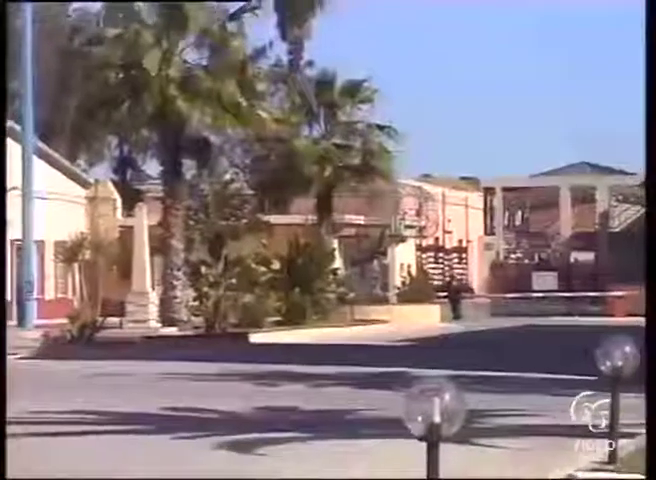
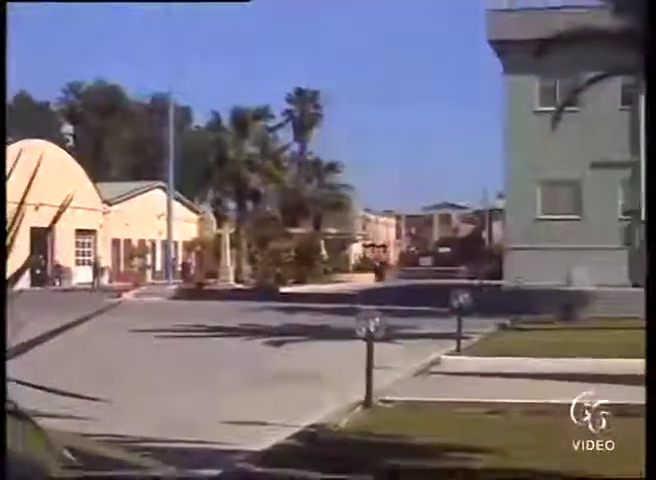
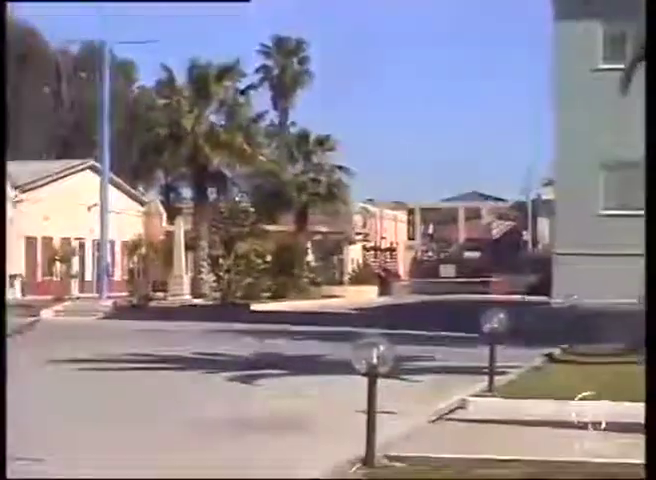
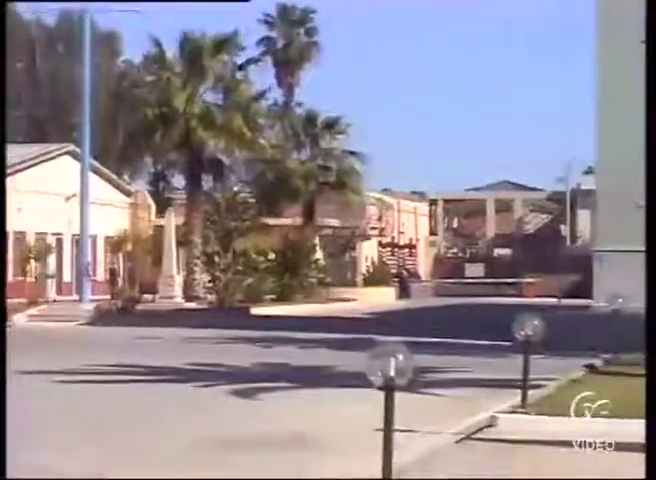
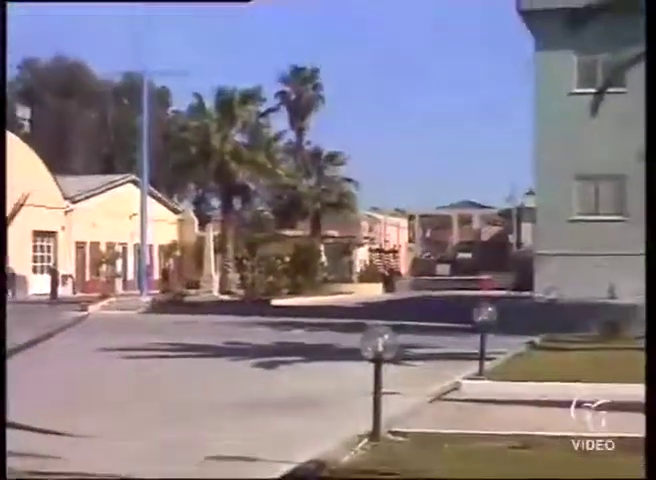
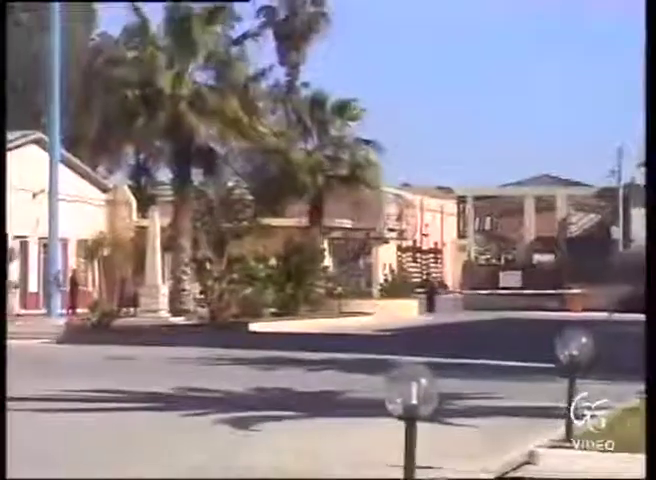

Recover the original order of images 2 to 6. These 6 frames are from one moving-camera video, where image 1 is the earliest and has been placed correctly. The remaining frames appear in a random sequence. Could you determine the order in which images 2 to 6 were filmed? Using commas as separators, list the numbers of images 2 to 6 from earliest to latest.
6, 4, 3, 5, 2
